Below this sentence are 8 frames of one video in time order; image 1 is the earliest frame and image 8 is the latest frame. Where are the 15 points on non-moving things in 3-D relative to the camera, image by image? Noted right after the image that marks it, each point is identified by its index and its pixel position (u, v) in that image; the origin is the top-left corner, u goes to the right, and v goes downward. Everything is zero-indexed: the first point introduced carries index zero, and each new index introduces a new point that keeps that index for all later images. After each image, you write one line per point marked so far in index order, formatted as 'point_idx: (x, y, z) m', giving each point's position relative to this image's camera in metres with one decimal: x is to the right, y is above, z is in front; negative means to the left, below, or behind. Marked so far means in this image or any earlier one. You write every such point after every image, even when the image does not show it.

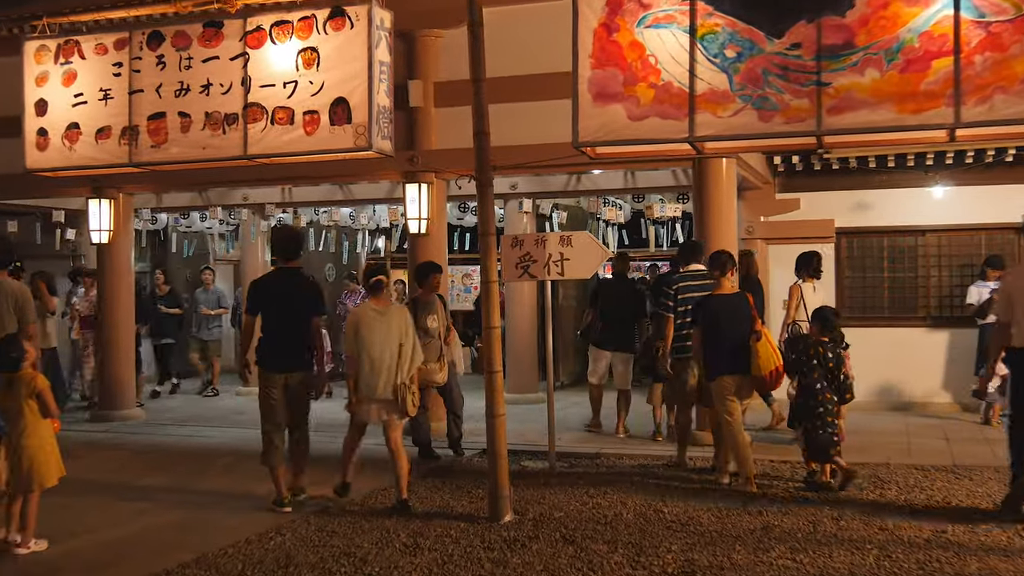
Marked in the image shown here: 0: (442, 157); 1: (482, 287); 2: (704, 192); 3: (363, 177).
0: (-0.7, +1.2, +10.6) m
1: (-0.2, 0.0, +6.6) m
2: (+1.6, +0.8, +9.9) m
3: (-1.4, +1.0, +11.0) m
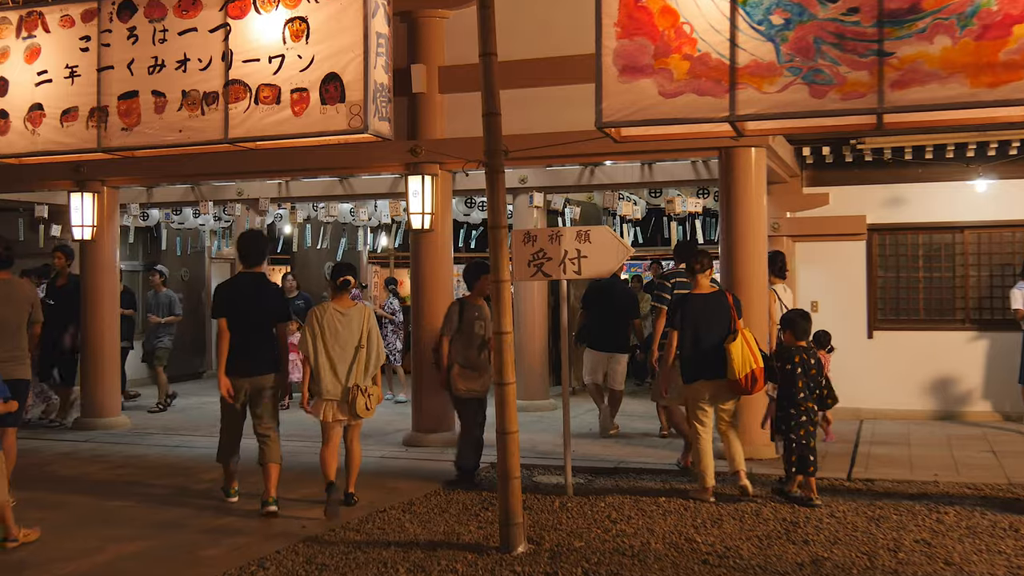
0: (-0.6, +1.2, +9.8) m
1: (-0.1, 0.0, +5.8) m
2: (+1.7, +0.8, +9.1) m
3: (-1.3, +1.0, +10.3) m
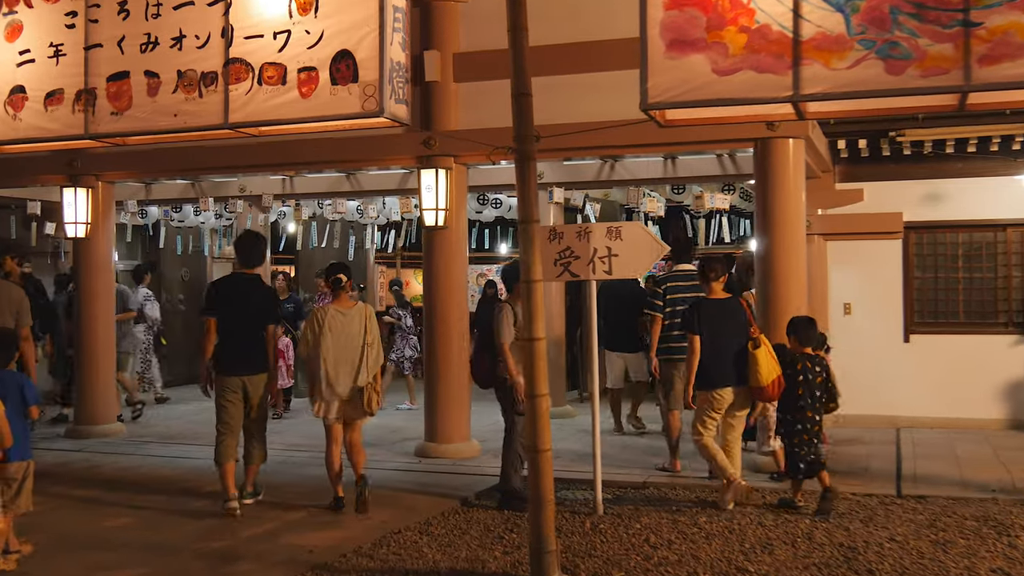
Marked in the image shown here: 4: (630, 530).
0: (-0.4, +1.2, +9.2) m
1: (0.0, 0.0, +5.2) m
2: (+1.9, +0.8, +8.5) m
3: (-1.2, +1.0, +9.7) m
4: (+0.6, -1.3, +6.4) m
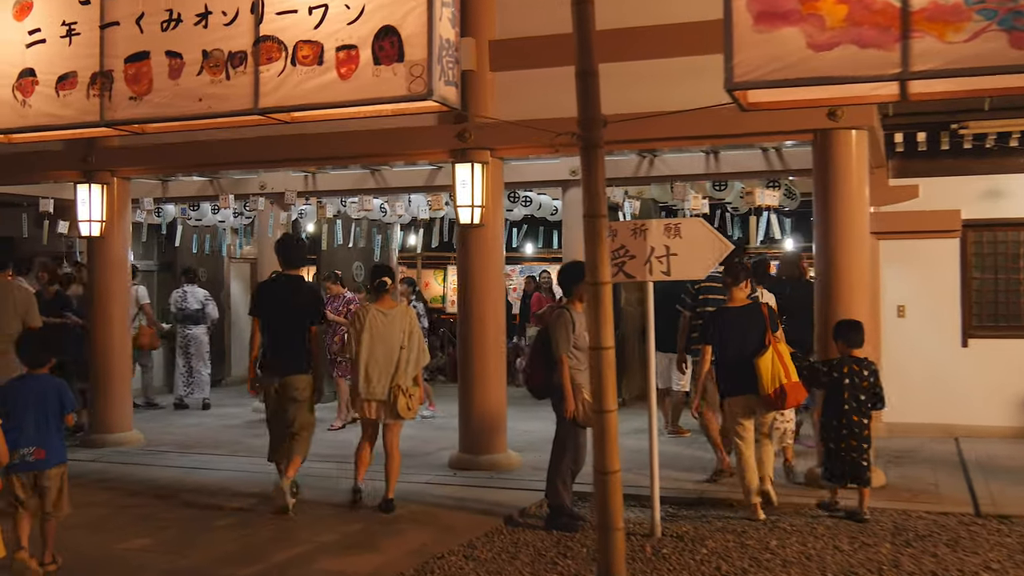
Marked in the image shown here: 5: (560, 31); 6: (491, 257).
0: (-0.1, +1.2, +8.7) m
1: (+0.3, 0.0, +4.7) m
2: (+2.2, +0.8, +7.9) m
3: (-0.9, +1.0, +9.1) m
4: (+0.9, -1.3, +5.8) m
5: (+0.4, +1.9, +8.8) m
6: (-0.2, +0.2, +8.8) m
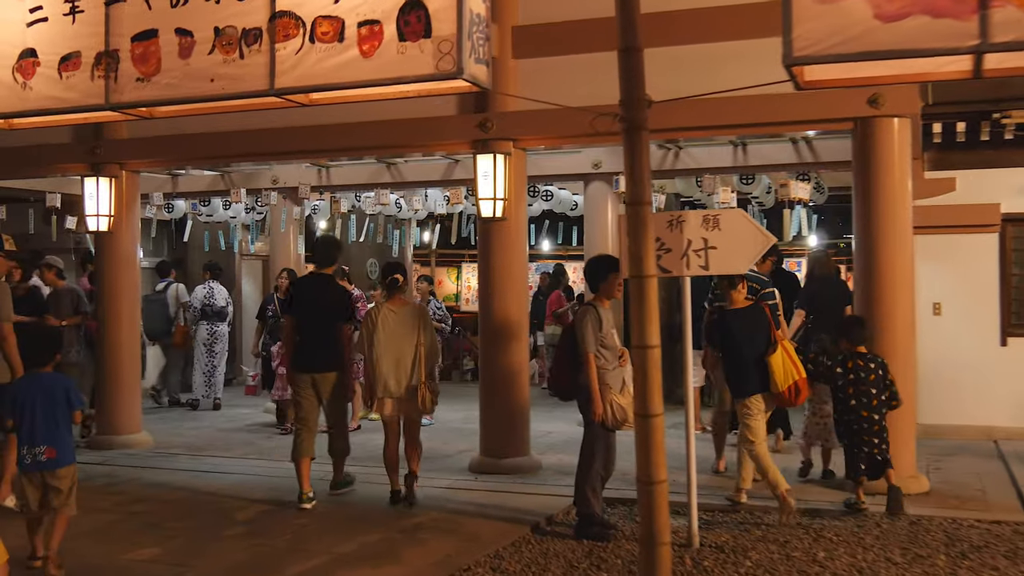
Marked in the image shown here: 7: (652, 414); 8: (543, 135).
0: (+0.1, +1.2, +8.3) m
1: (+0.4, 0.0, +4.3) m
2: (+2.3, +0.8, +7.6) m
3: (-0.7, +1.1, +8.8) m
4: (+1.1, -1.3, +5.4) m
5: (+0.5, +2.0, +8.4) m
6: (0.0, +0.3, +8.5) m
7: (+0.5, -0.5, +4.3) m
8: (+0.2, +1.1, +8.3) m
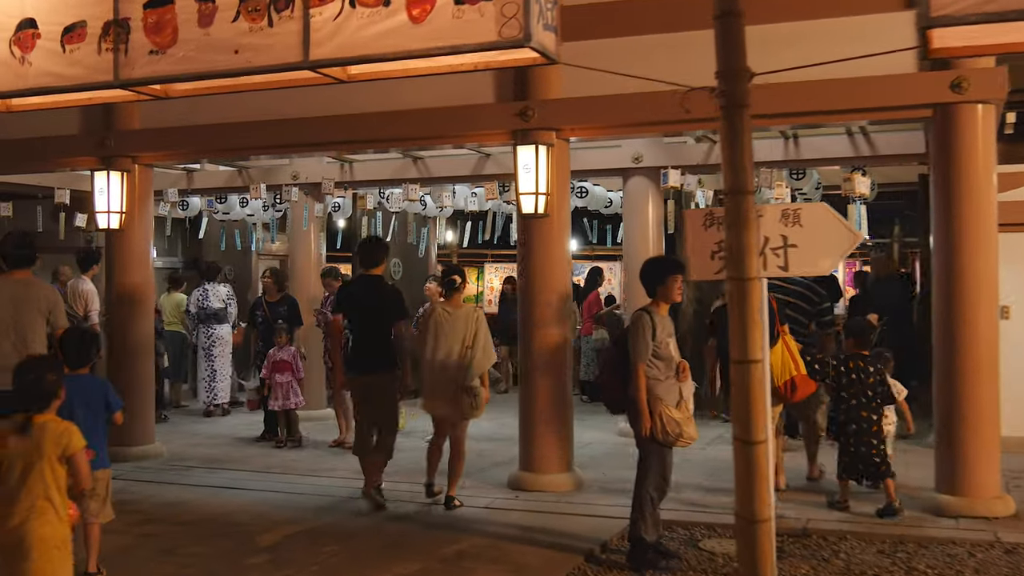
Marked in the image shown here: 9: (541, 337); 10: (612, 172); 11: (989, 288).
0: (+0.3, +1.2, +7.7) m
1: (+0.7, 0.0, +3.6) m
2: (+2.6, +0.8, +6.9) m
3: (-0.4, +1.0, +8.1) m
4: (+1.3, -1.3, +4.8) m
5: (+0.8, +2.0, +7.8) m
6: (+0.3, +0.2, +7.8) m
7: (+0.8, -0.5, +3.6) m
8: (+0.5, +1.1, +7.7) m
9: (+0.2, -0.3, +7.9) m
10: (+0.9, +1.1, +10.6) m
11: (+2.8, 0.0, +6.9) m
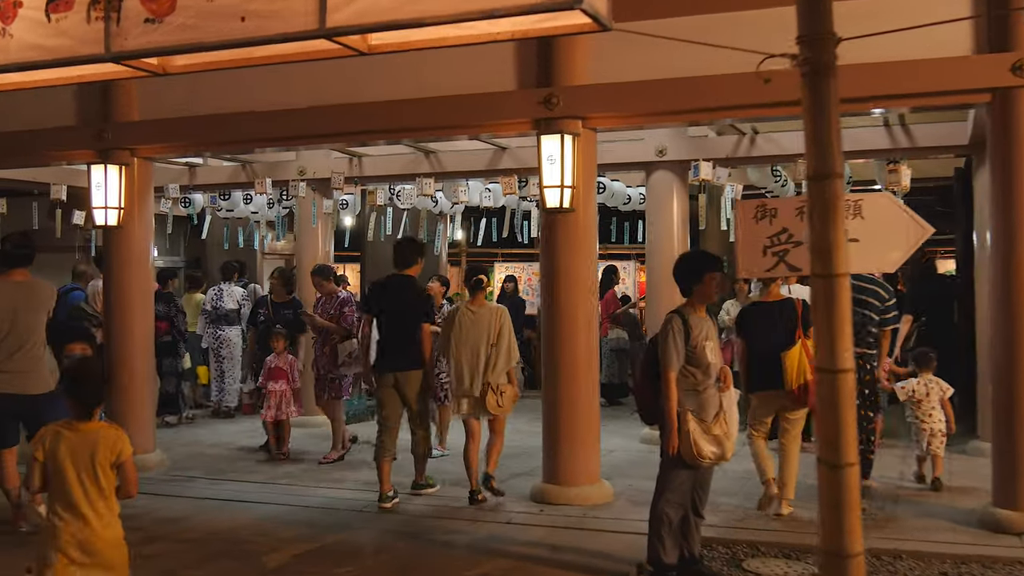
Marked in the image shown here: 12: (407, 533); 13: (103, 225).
0: (+0.5, +1.2, +7.2) m
1: (+0.8, 0.0, +3.2) m
2: (+2.7, +0.8, +6.4) m
3: (-0.3, +1.0, +7.6) m
4: (+1.5, -1.3, +4.3) m
5: (+1.0, +2.0, +7.3) m
6: (+0.4, +0.3, +7.3) m
7: (+0.9, -0.5, +3.1) m
8: (+0.6, +1.1, +7.2) m
9: (+0.3, -0.3, +7.4) m
10: (+1.1, +1.1, +10.1) m
11: (+3.0, 0.0, +6.4) m
12: (-0.6, -1.4, +6.5) m
13: (-3.0, +0.5, +8.6) m
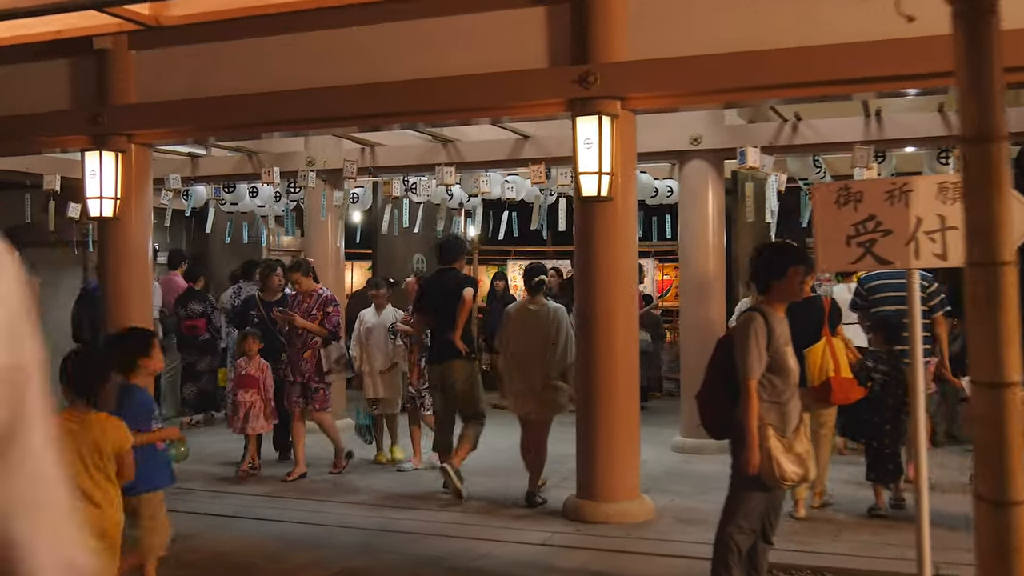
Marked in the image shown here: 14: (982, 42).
0: (+0.7, +1.2, +6.6) m
1: (+1.0, 0.0, +2.5) m
2: (+2.9, +0.9, +5.7) m
3: (-0.1, +1.1, +7.0) m
4: (+1.6, -1.3, +3.6) m
5: (+1.1, +2.0, +6.6) m
6: (+0.6, +0.3, +6.7) m
7: (+1.1, -0.4, +2.5) m
8: (+0.8, +1.1, +6.5) m
9: (+0.5, -0.3, +6.7) m
10: (+1.2, +1.1, +9.4) m
11: (+3.1, 0.0, +5.7) m
12: (-0.4, -1.3, +5.8) m
13: (-2.8, +0.5, +8.0) m
14: (+1.0, +0.5, +2.5) m
